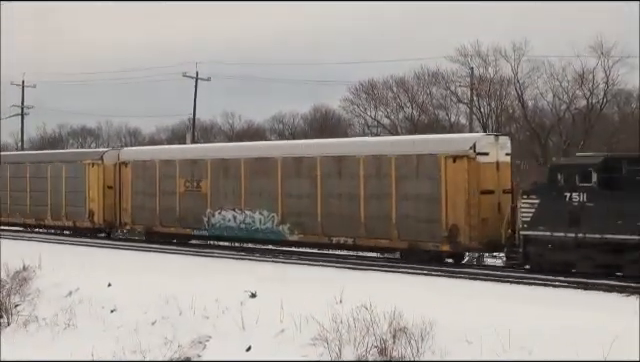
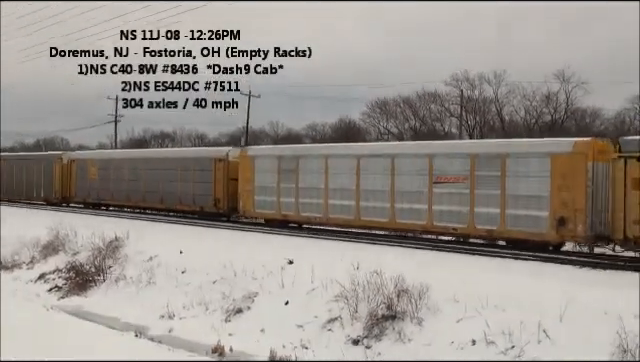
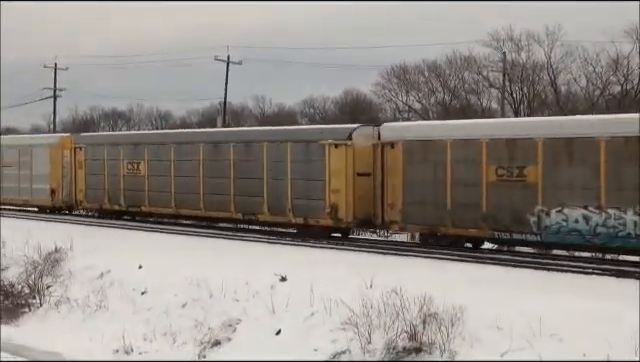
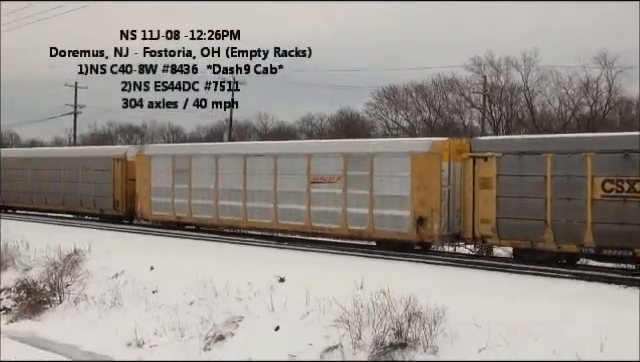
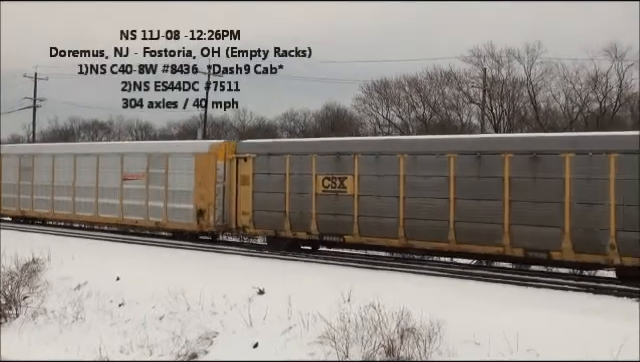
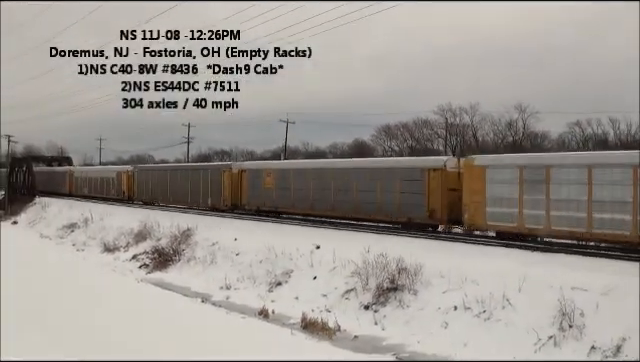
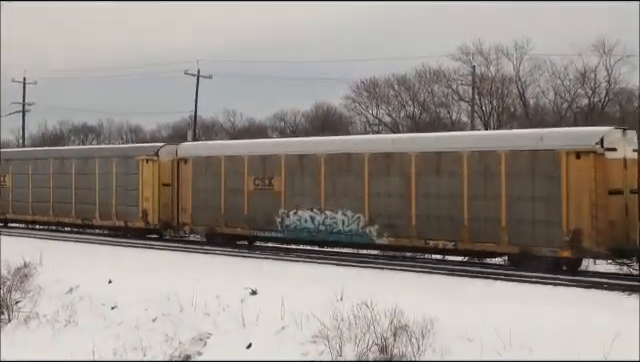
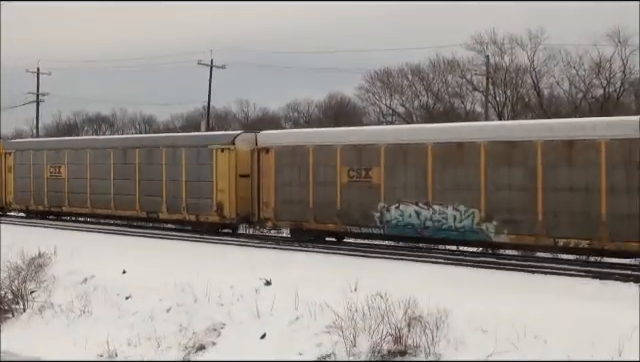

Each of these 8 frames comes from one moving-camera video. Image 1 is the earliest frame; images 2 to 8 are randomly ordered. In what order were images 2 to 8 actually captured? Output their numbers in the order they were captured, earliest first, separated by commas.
7, 8, 3, 5, 4, 2, 6
